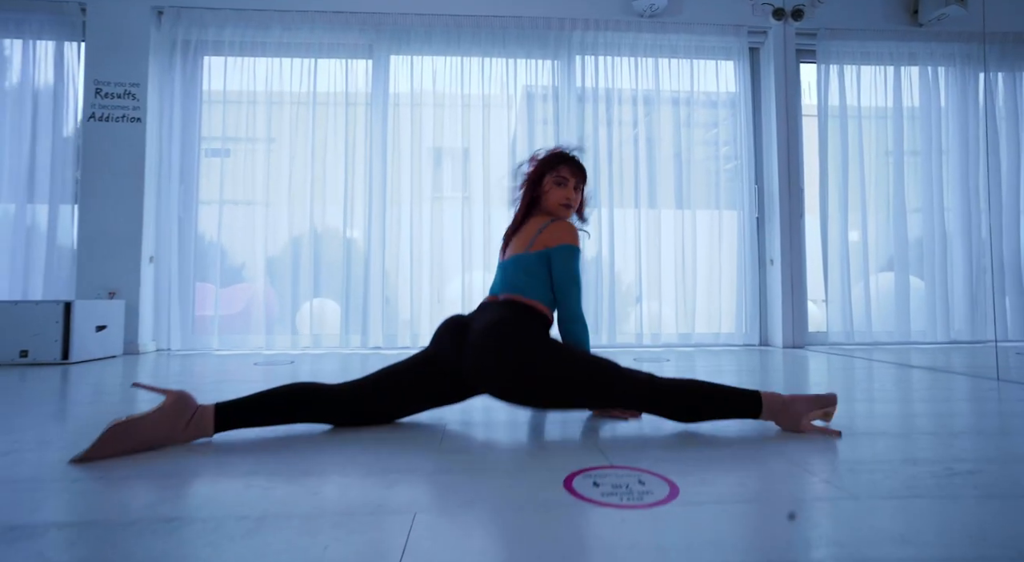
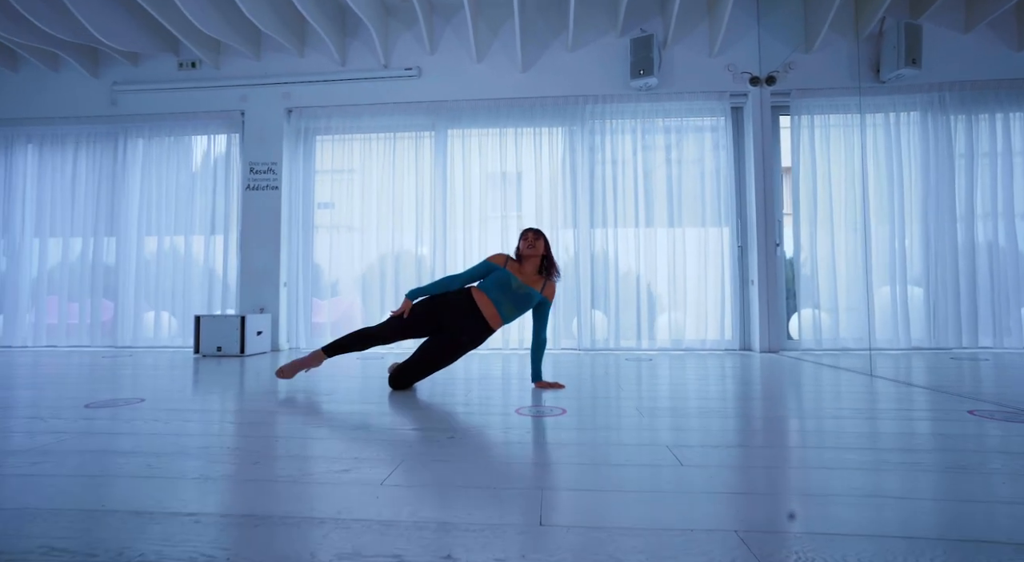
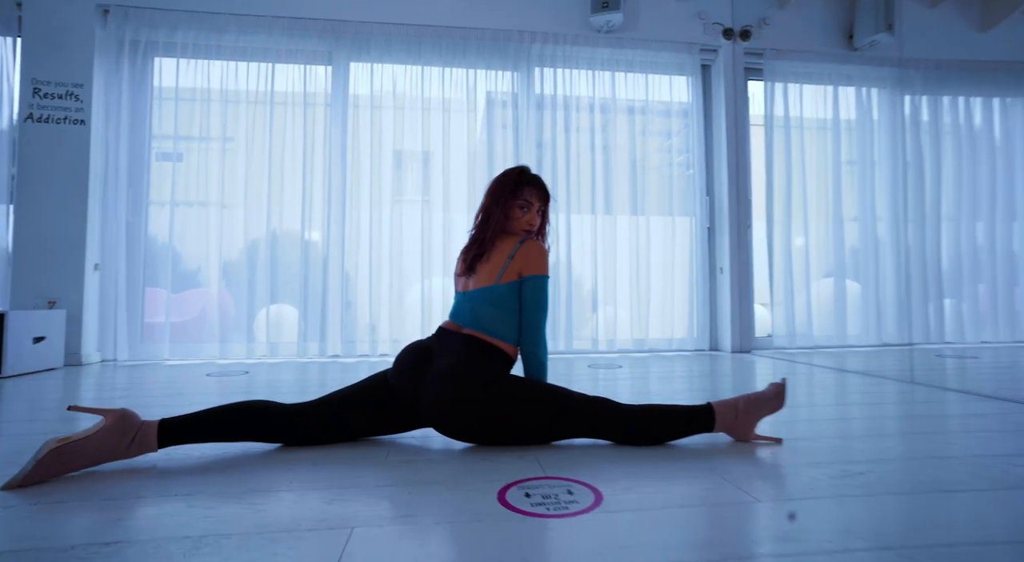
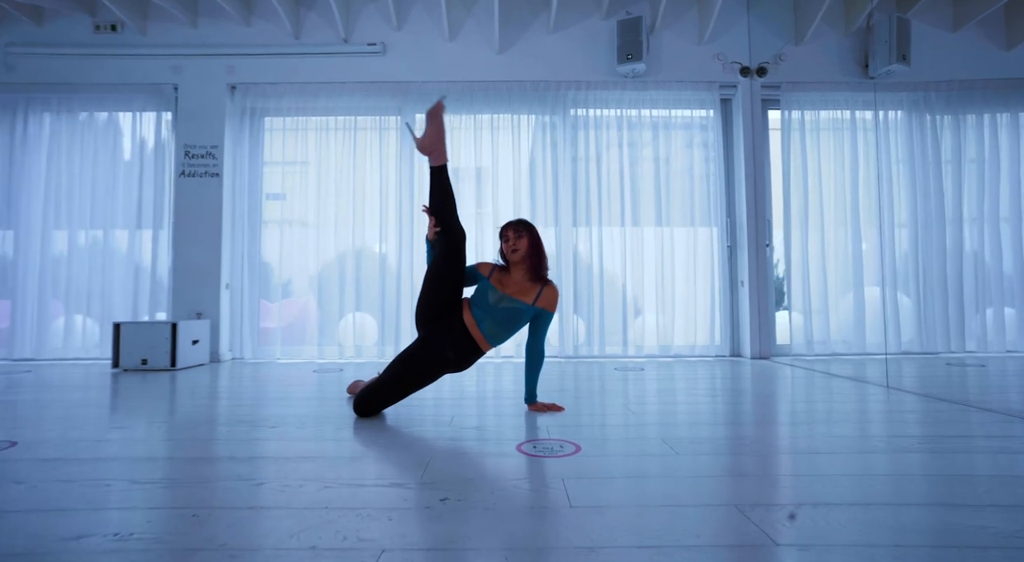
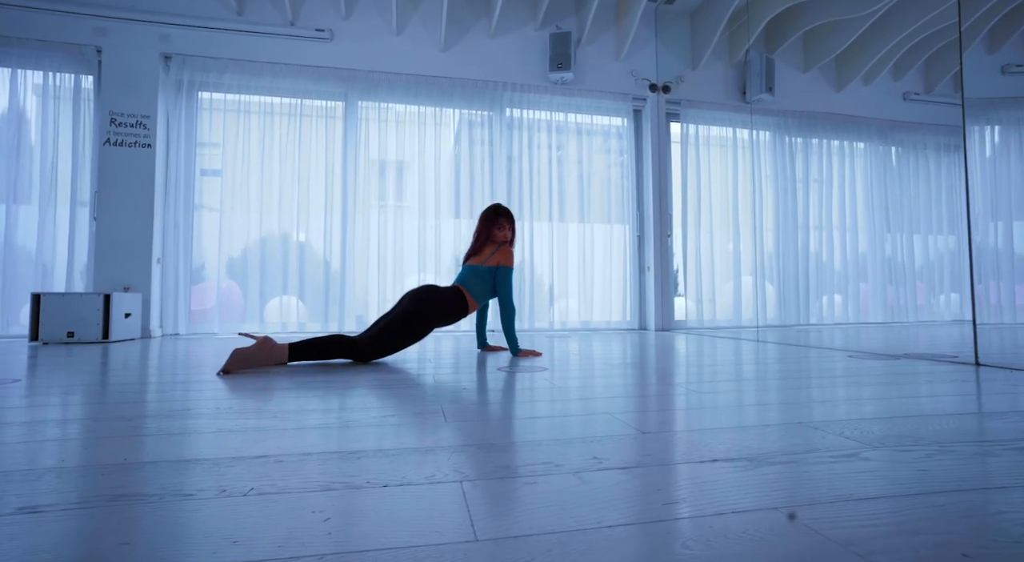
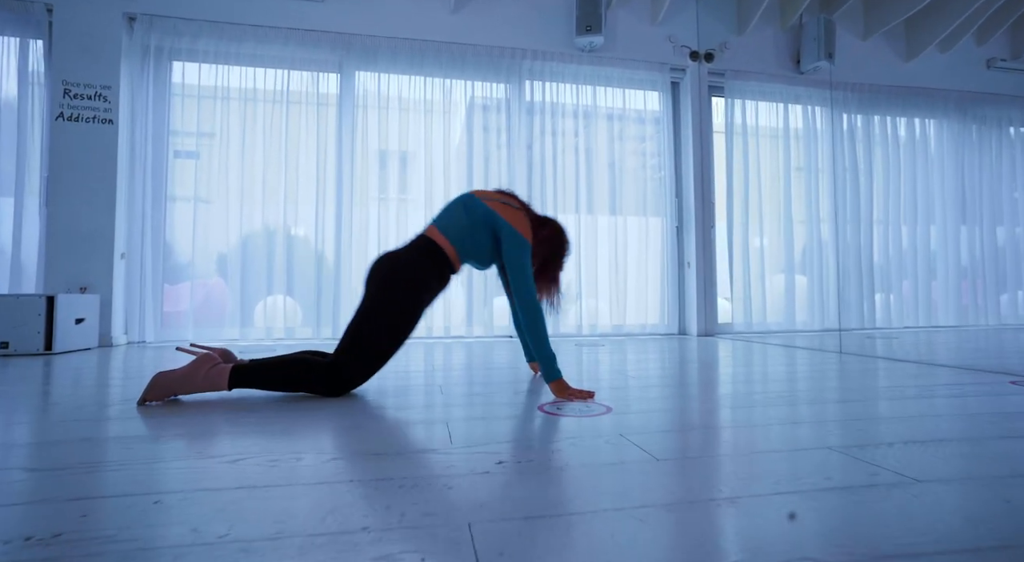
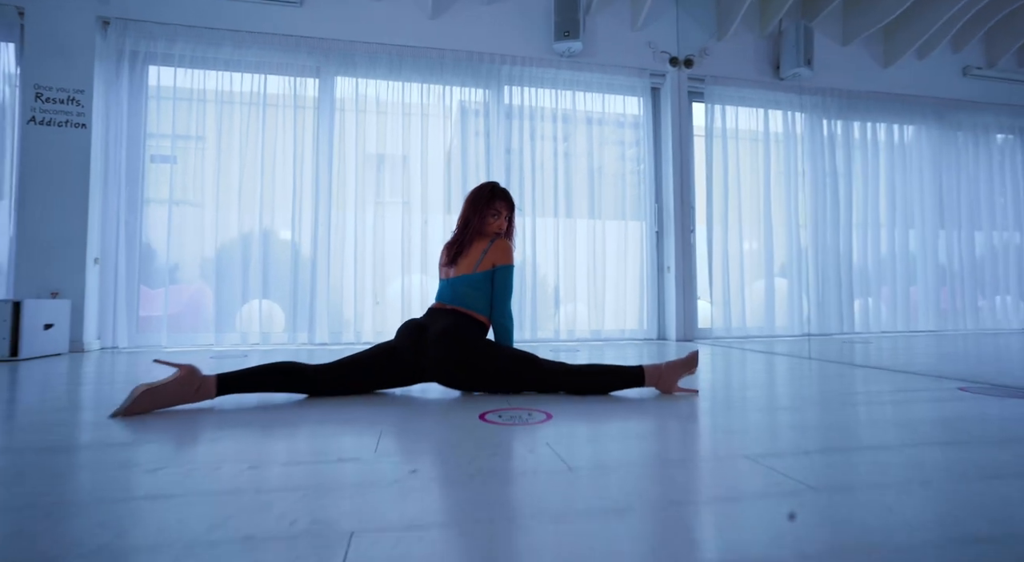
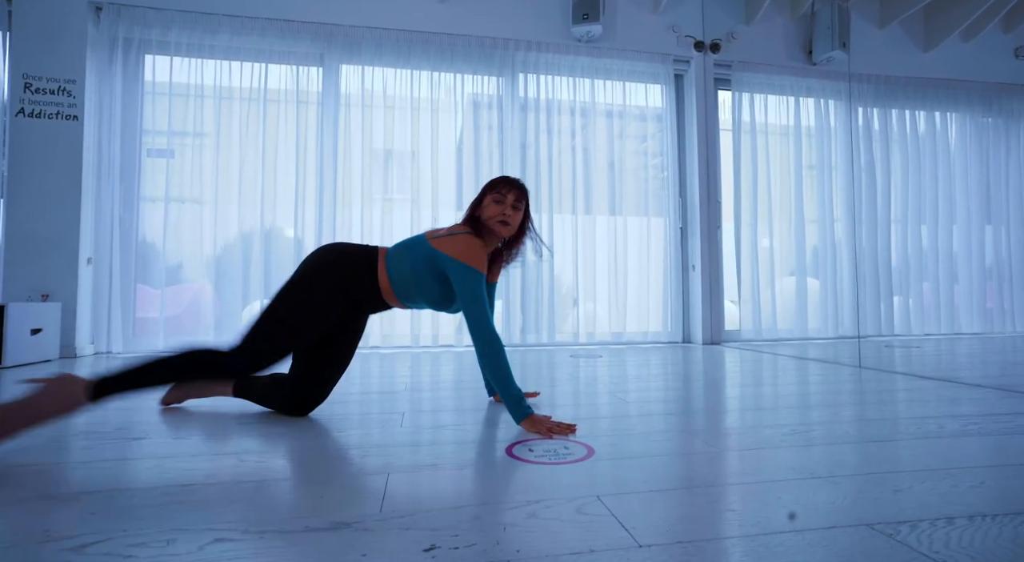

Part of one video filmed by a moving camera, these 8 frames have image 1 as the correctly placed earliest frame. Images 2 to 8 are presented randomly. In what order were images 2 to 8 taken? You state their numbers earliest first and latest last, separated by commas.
3, 7, 5, 6, 8, 4, 2
